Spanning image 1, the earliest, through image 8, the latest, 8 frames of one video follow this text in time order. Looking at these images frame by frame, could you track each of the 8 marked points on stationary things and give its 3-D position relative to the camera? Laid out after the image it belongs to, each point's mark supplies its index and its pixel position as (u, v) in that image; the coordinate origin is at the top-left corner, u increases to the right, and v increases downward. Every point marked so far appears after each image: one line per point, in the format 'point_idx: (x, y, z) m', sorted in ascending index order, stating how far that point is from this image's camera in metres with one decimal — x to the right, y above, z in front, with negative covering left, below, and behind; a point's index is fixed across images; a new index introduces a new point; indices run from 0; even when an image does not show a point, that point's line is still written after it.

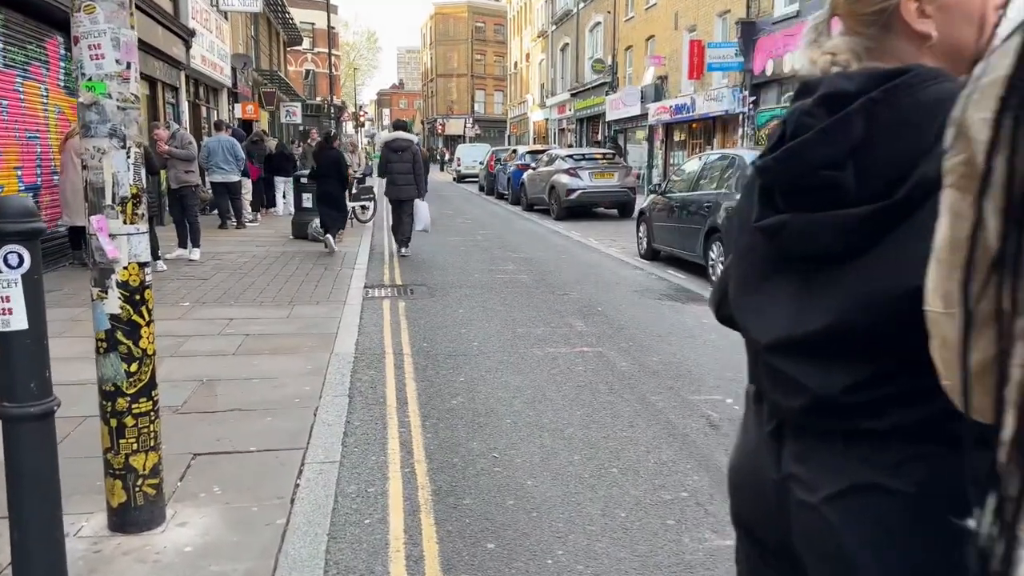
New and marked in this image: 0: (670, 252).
0: (+2.3, +0.5, +11.1) m
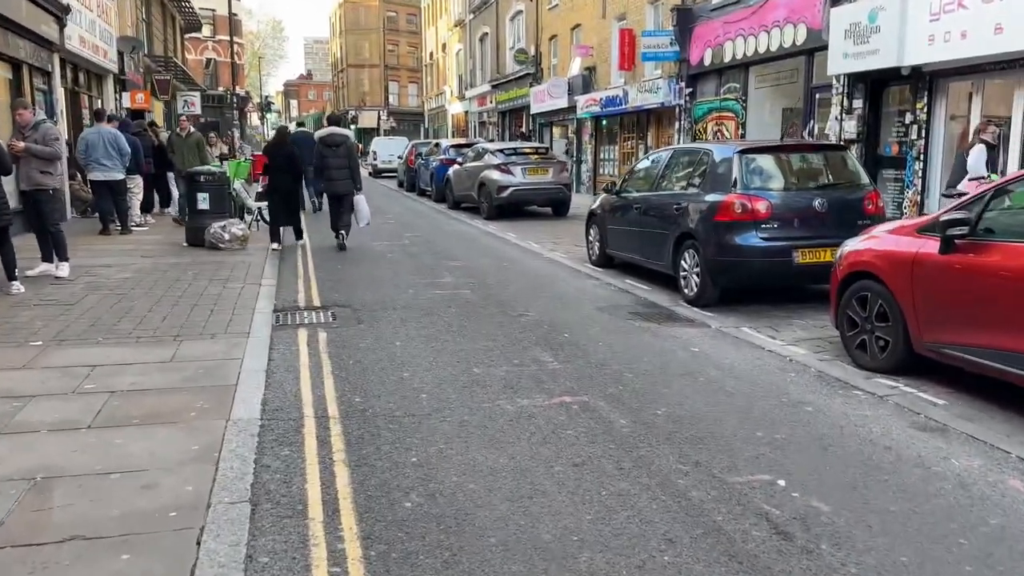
0: (+1.5, +0.4, +9.8) m
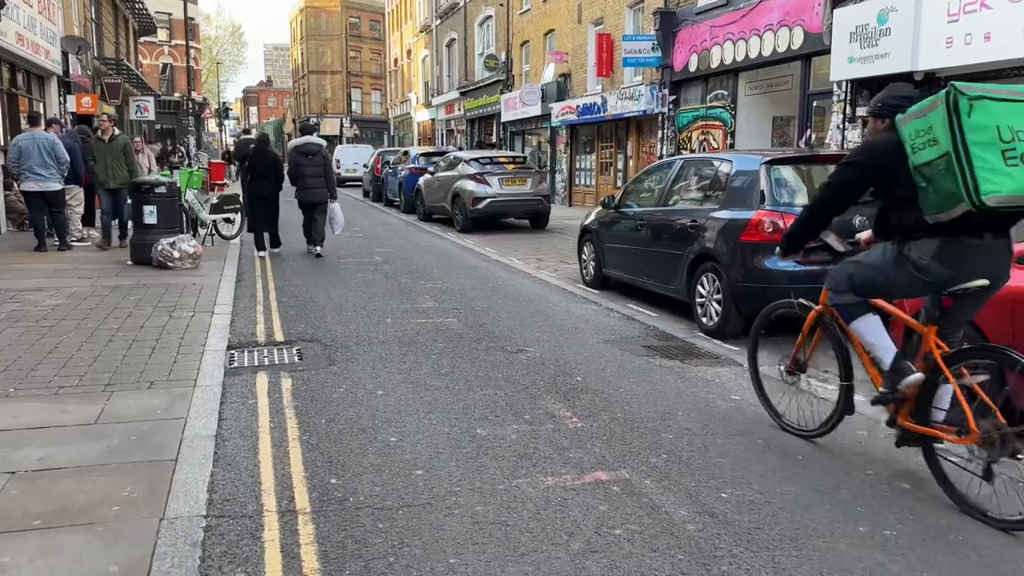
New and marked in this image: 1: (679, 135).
0: (+1.3, +0.1, +8.8) m
1: (+3.8, +3.5, +17.6) m
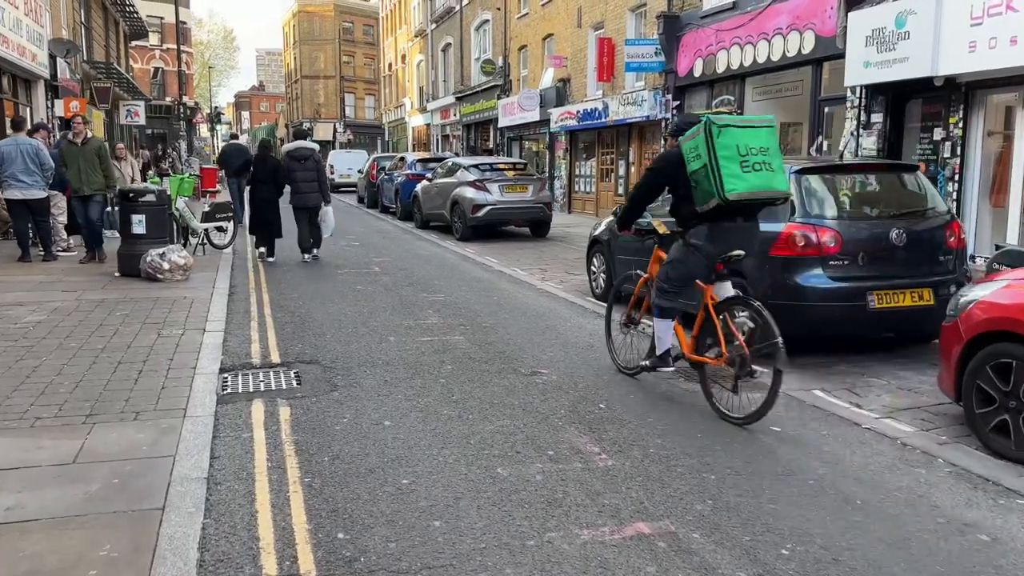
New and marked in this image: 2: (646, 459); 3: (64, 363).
0: (+1.4, -0.1, +8.4) m
1: (+3.8, +3.3, +17.2) m
2: (+0.7, -0.9, +4.2) m
3: (-3.5, -0.6, +6.1) m
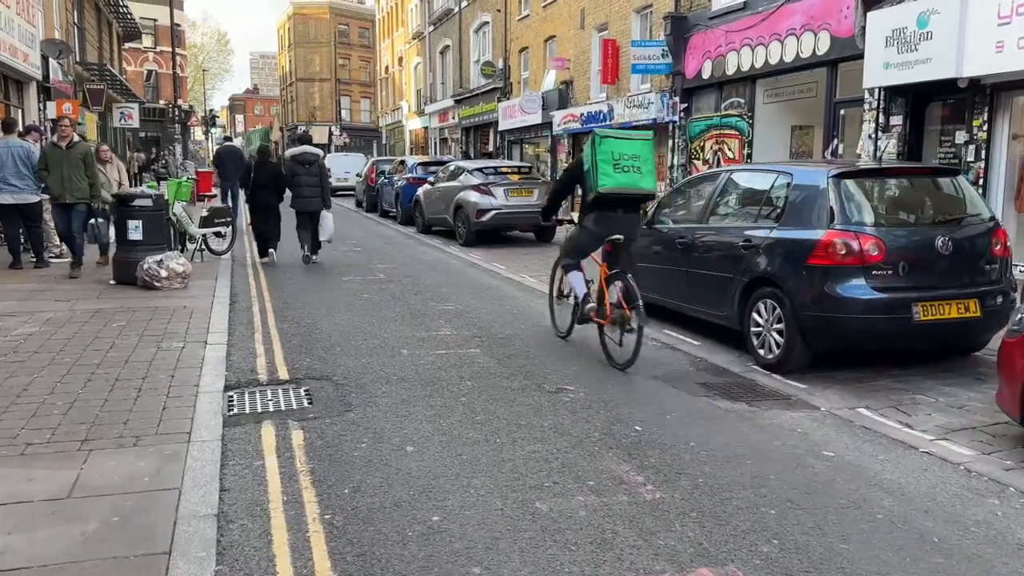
0: (+1.6, -0.2, +8.1) m
1: (+3.9, +3.1, +16.9) m
2: (+0.9, -1.0, +3.9) m
3: (-3.3, -0.7, +5.7) m
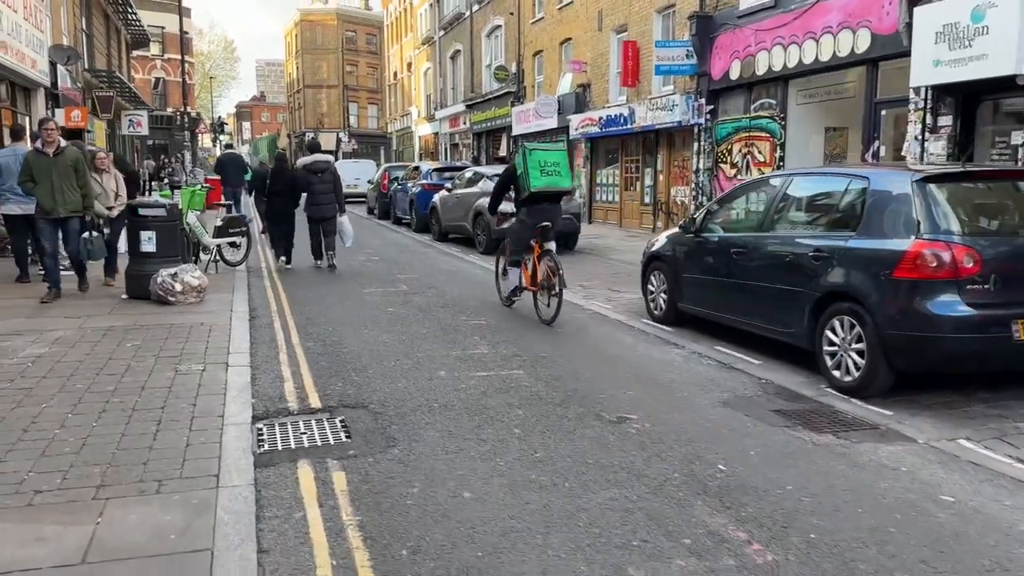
0: (+2.0, -0.3, +7.5) m
1: (+4.4, +3.0, +16.3) m
2: (+1.3, -1.1, +3.3) m
3: (-3.0, -0.8, +5.2) m
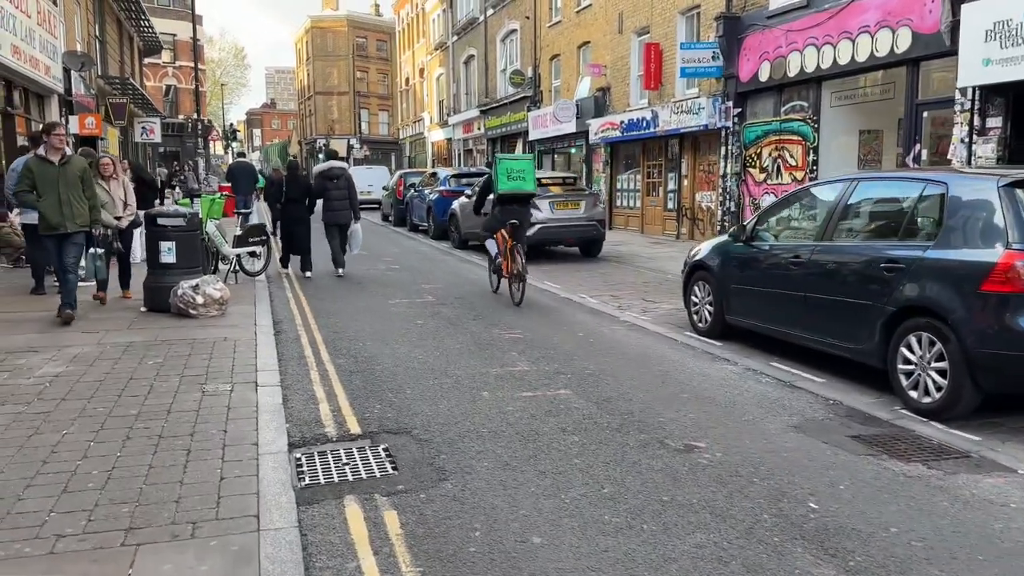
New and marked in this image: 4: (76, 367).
0: (+2.4, -0.4, +7.1) m
1: (+4.8, +2.8, +15.9) m
2: (+1.6, -1.2, +2.9) m
3: (-2.6, -0.9, +4.8) m
4: (-3.8, -0.7, +6.7) m
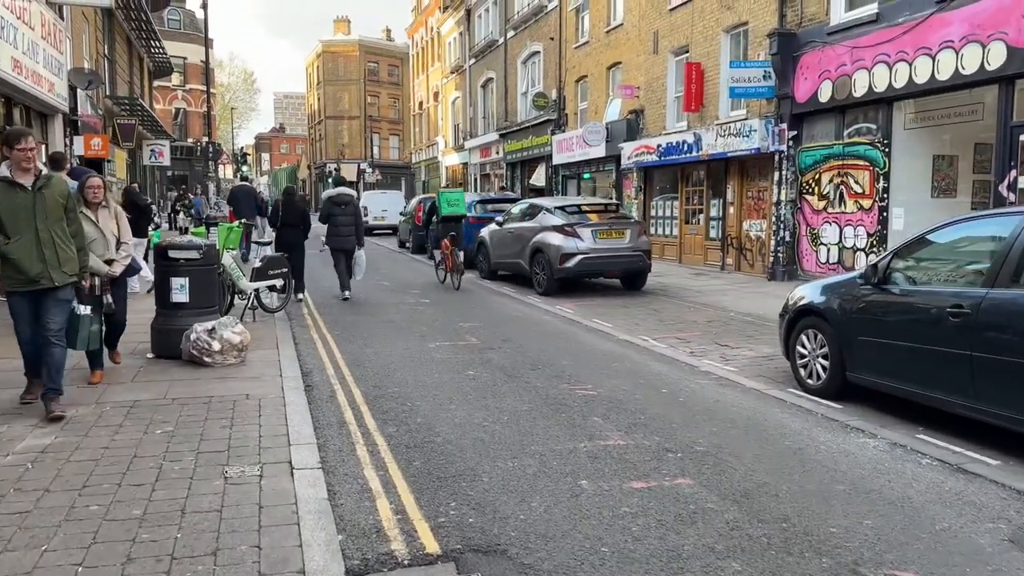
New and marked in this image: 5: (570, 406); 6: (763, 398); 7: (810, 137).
0: (+3.0, -0.8, +5.8) m
1: (+5.5, +2.1, +14.7) m
2: (+2.2, -1.5, +1.6) m
3: (-2.0, -1.3, +3.5) m
4: (-3.1, -1.1, +5.4) m
5: (+0.5, -1.0, +6.3) m
6: (+2.2, -1.0, +6.7) m
7: (+5.6, +2.9, +14.6) m
